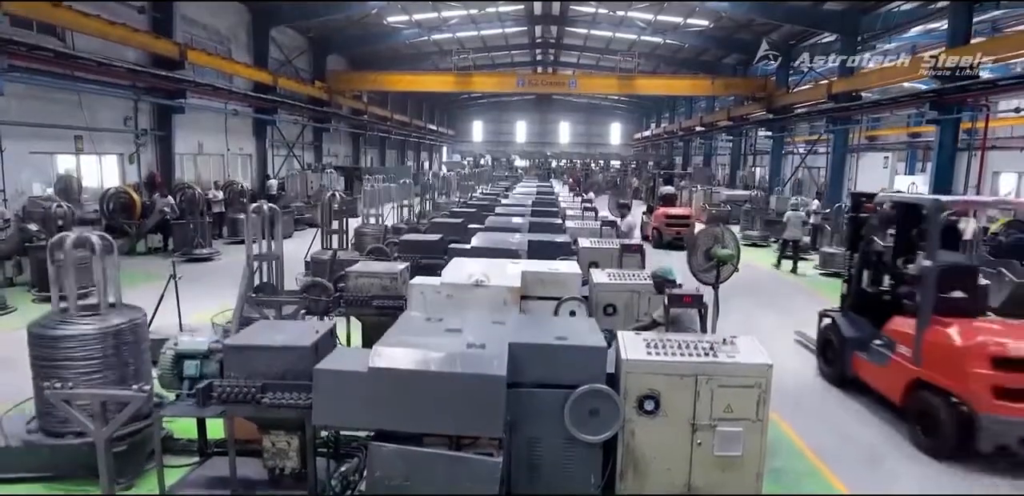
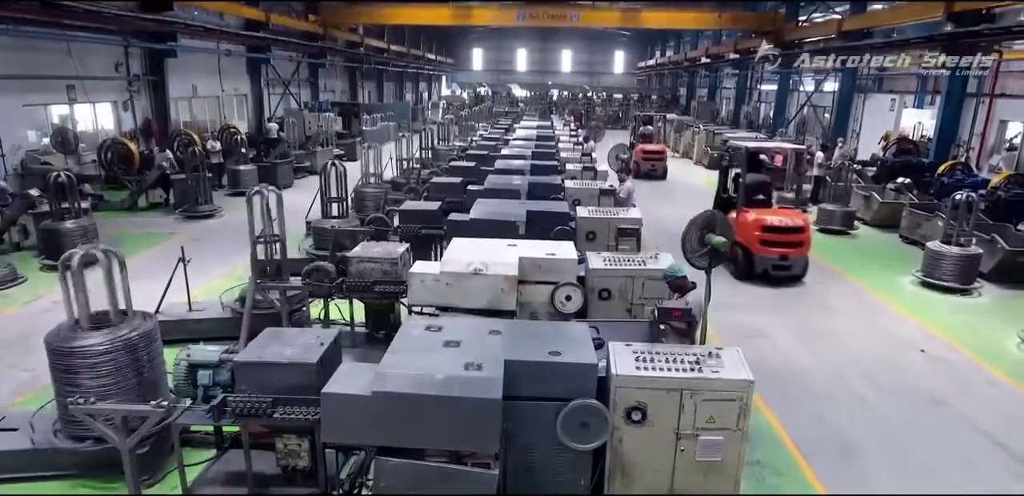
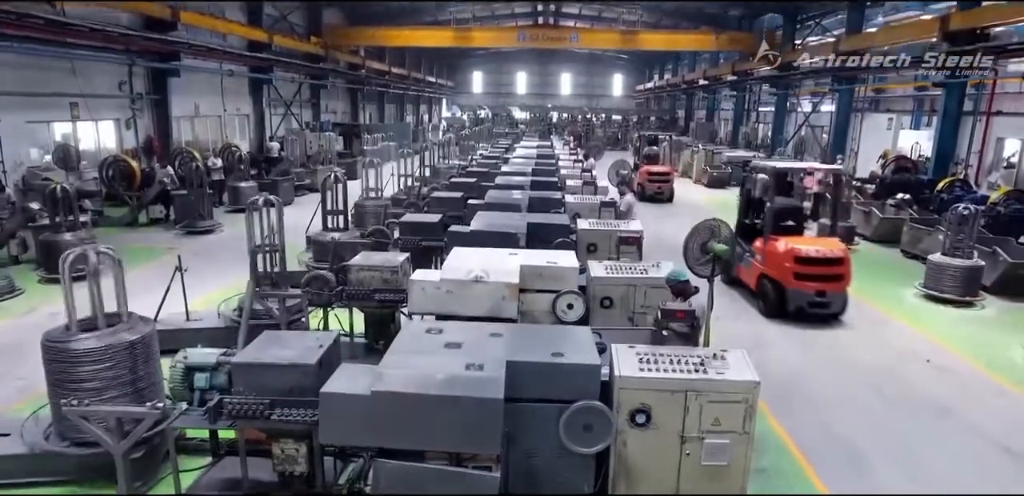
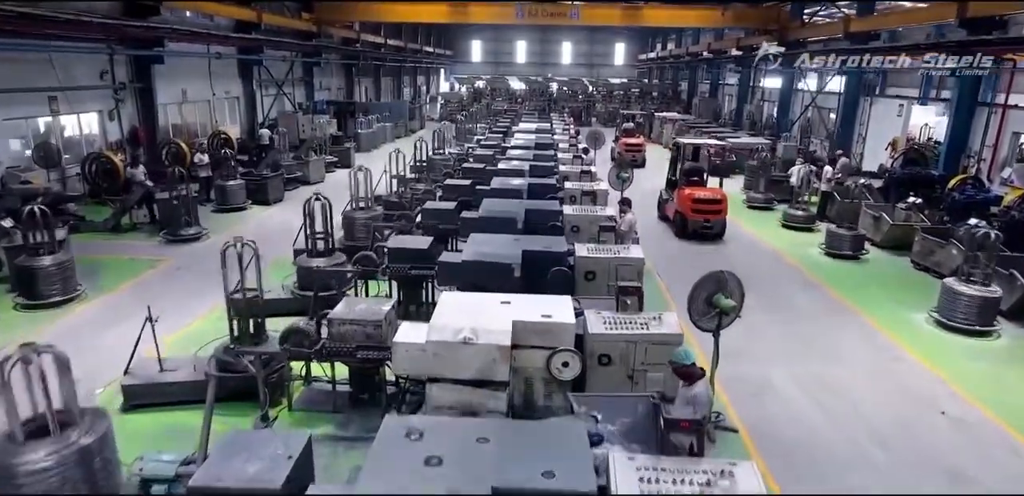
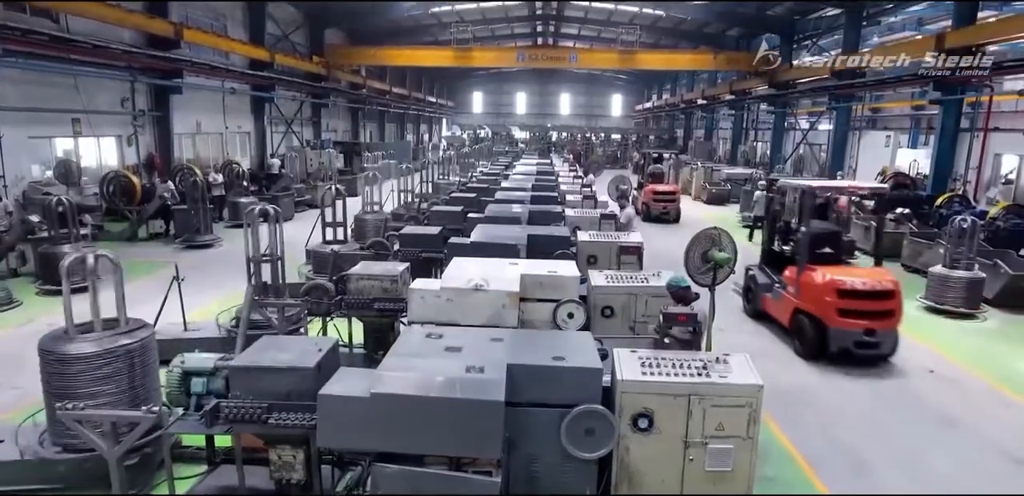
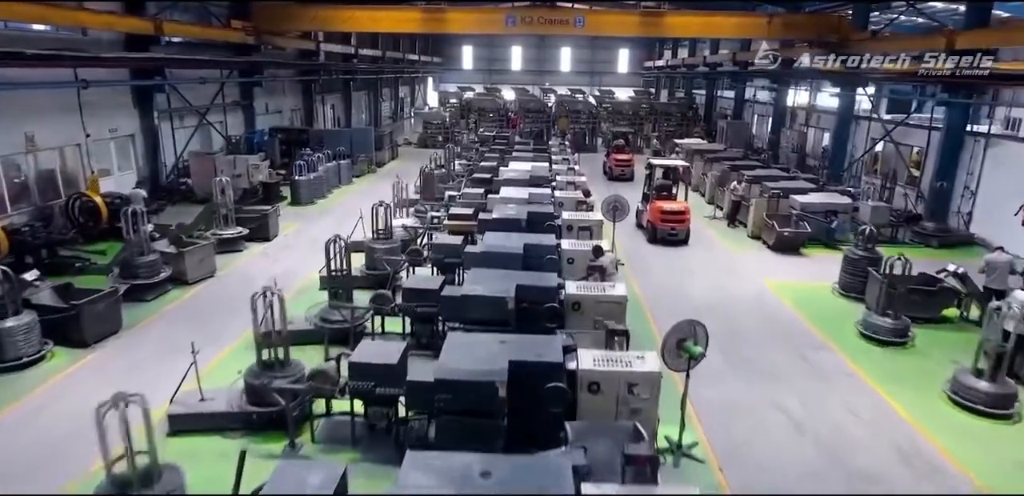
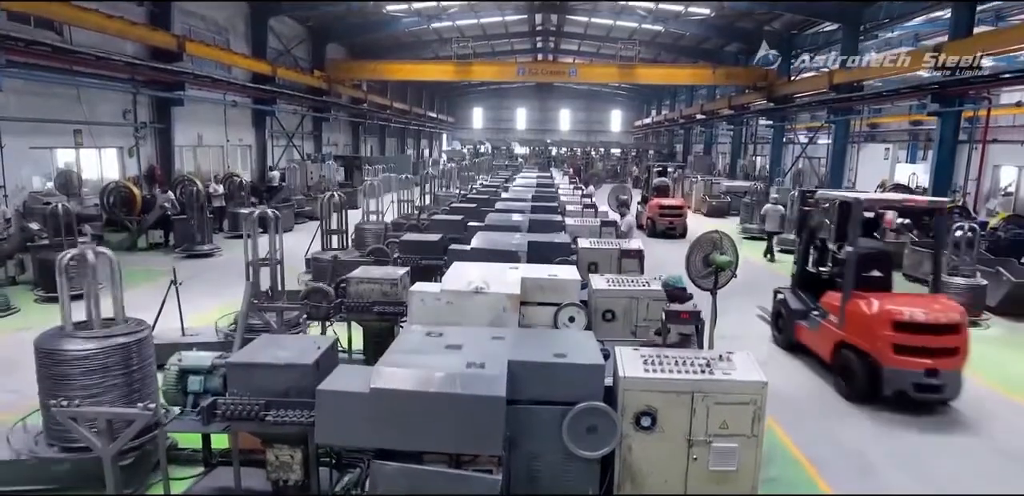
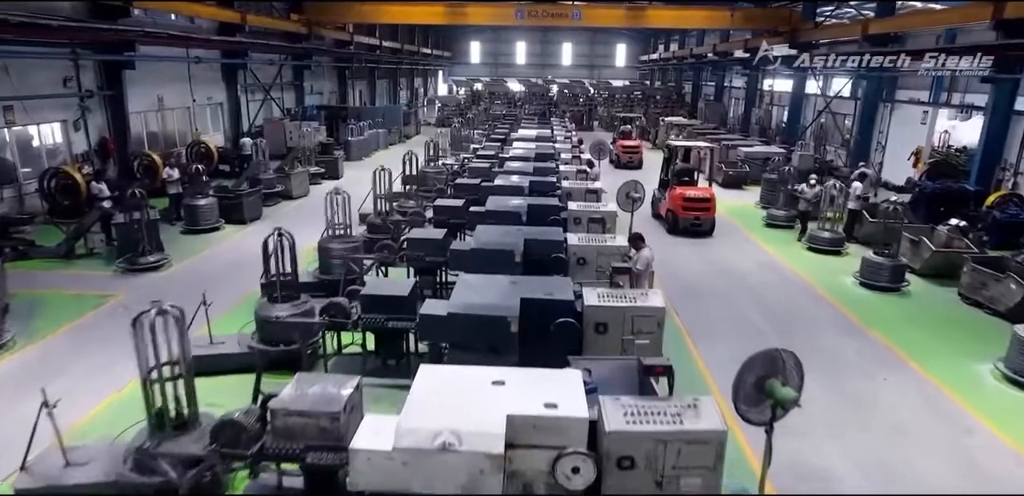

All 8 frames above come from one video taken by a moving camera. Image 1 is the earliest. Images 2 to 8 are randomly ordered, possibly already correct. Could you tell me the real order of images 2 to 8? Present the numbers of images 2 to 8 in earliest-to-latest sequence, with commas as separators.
7, 5, 3, 2, 4, 8, 6
